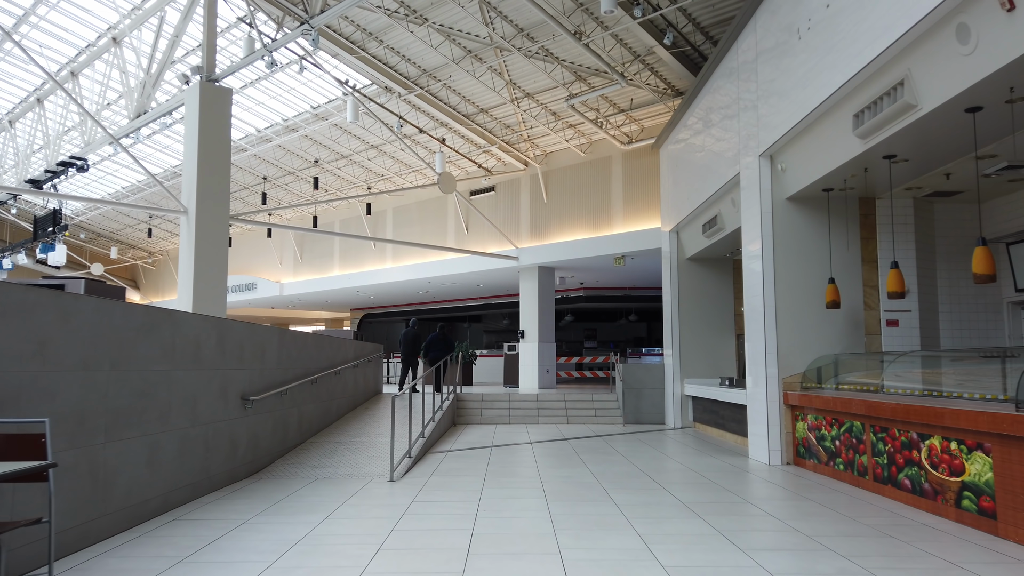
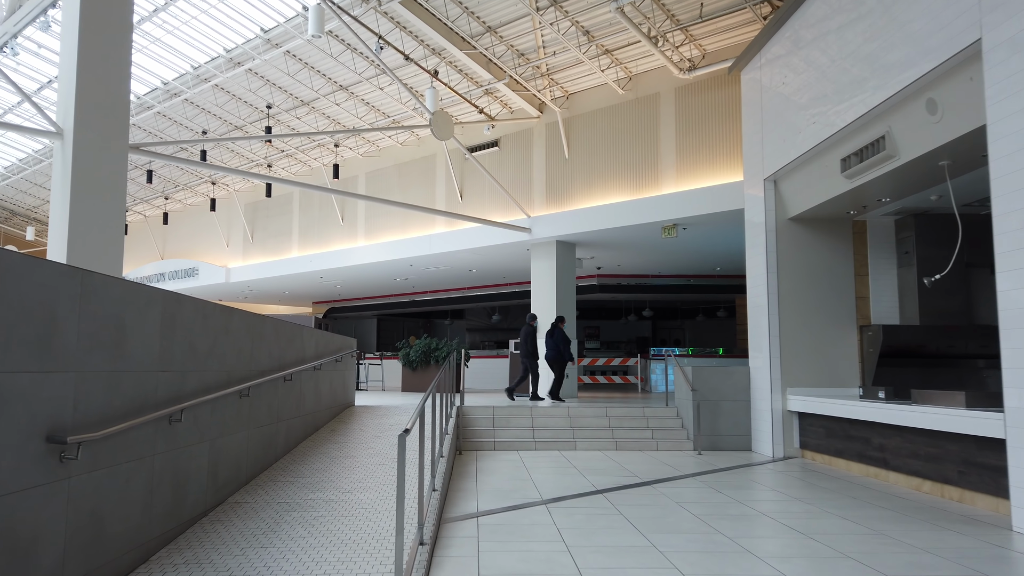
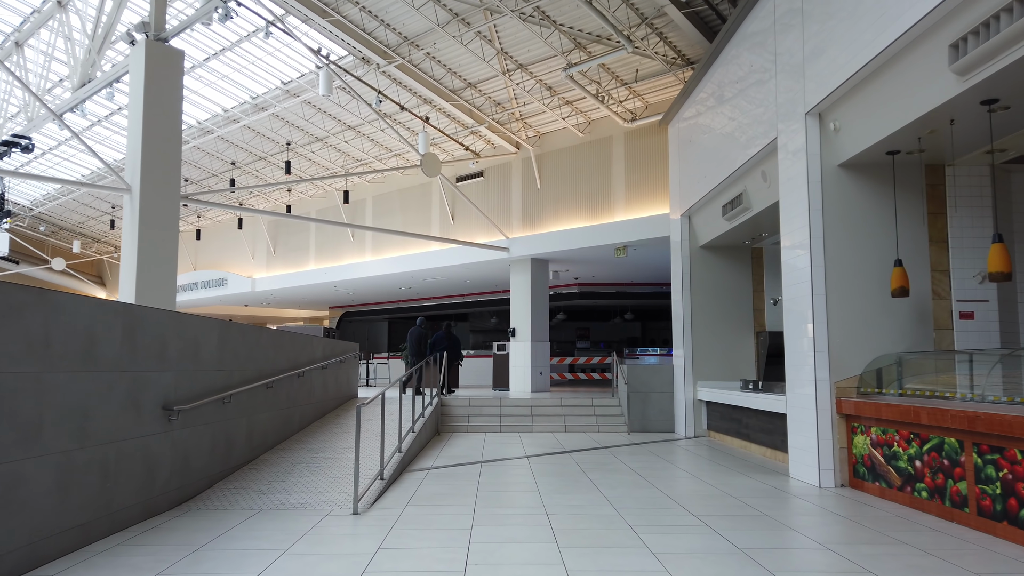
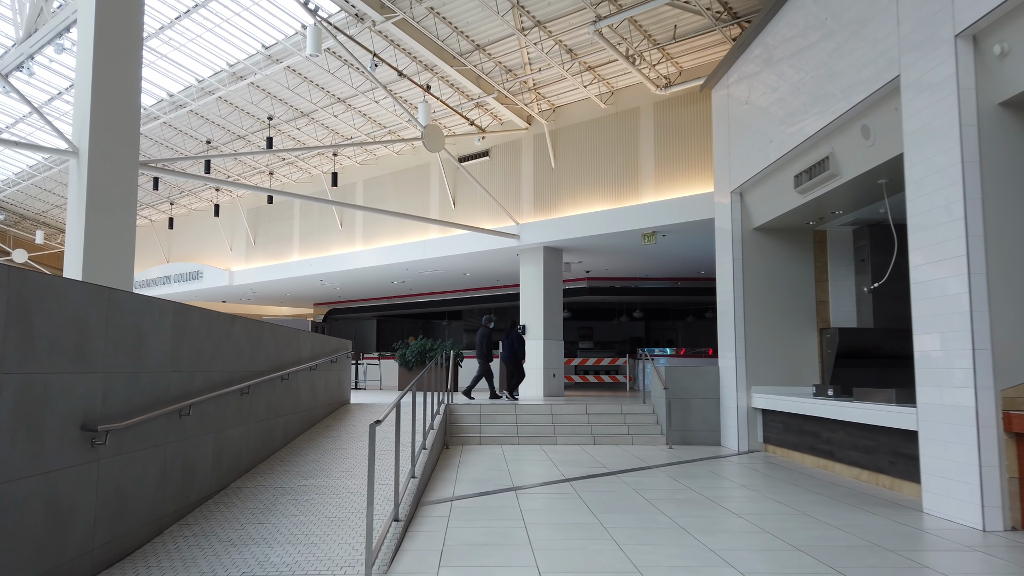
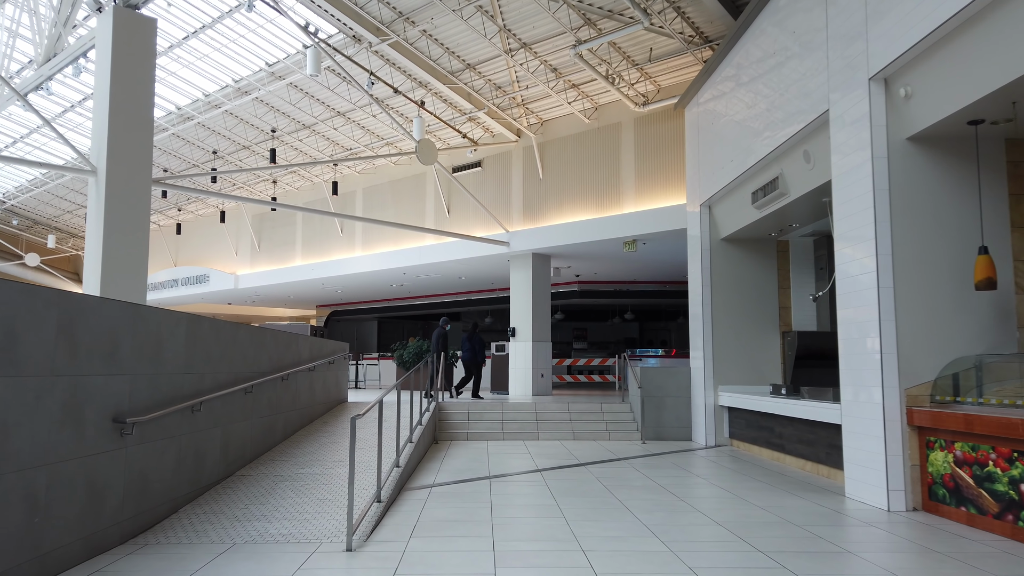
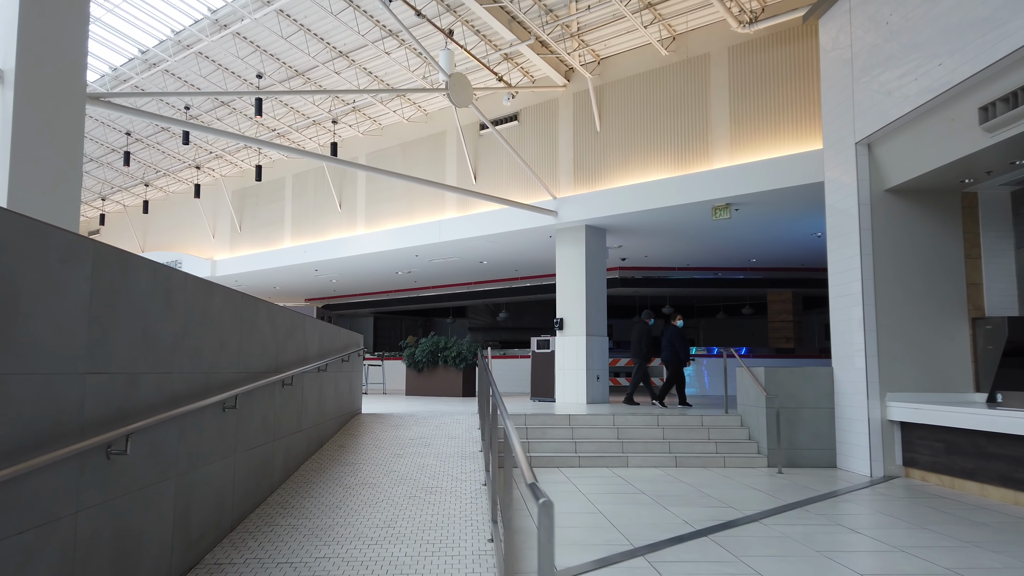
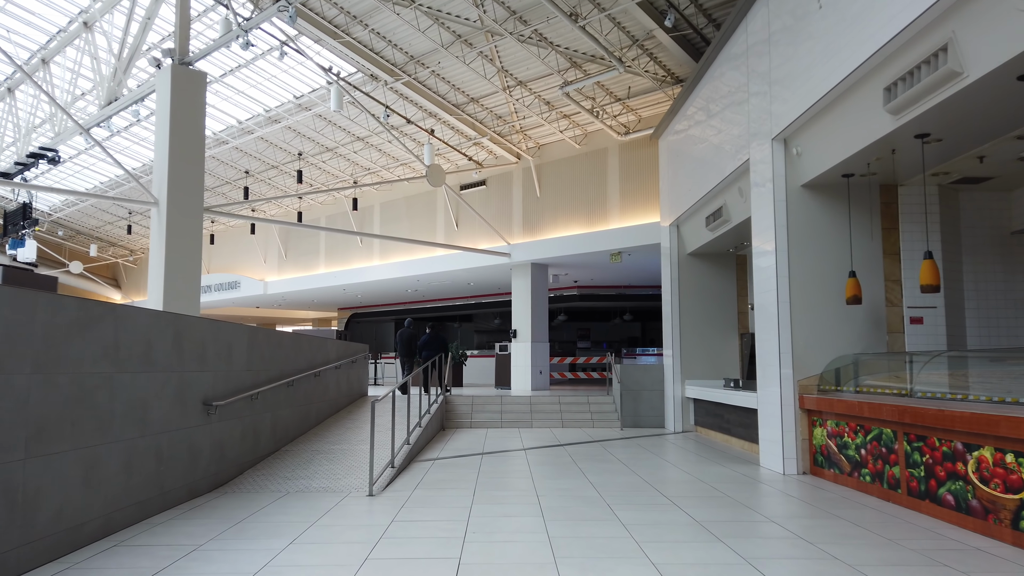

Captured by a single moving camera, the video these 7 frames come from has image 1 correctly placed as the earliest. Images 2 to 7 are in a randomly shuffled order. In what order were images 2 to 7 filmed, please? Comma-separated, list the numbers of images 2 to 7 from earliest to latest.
7, 3, 5, 4, 2, 6
